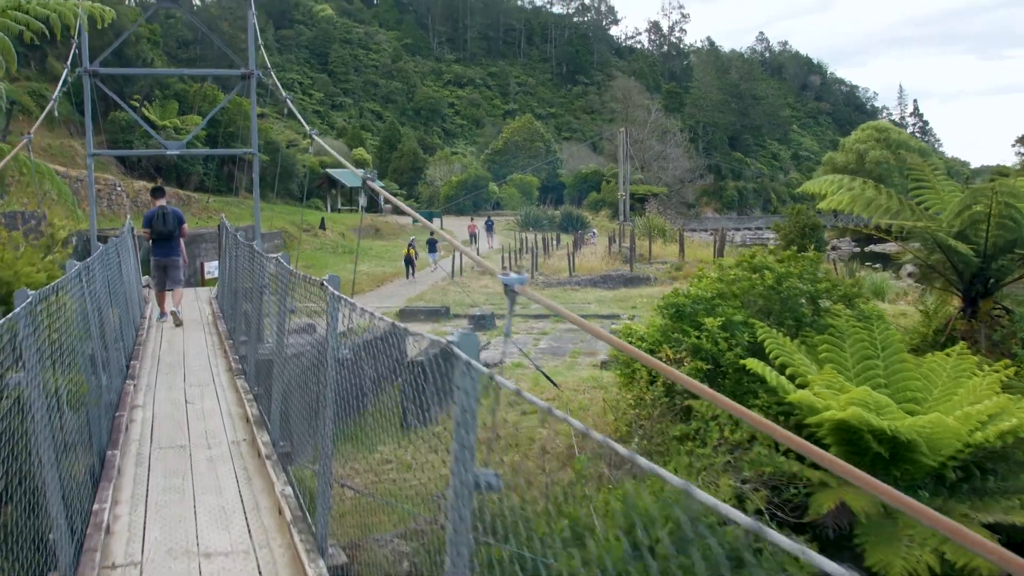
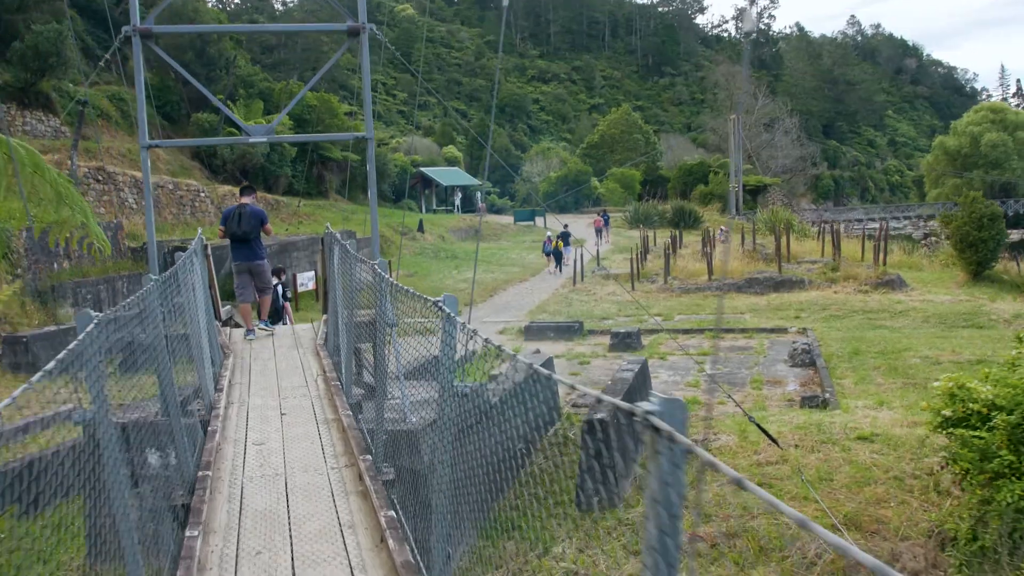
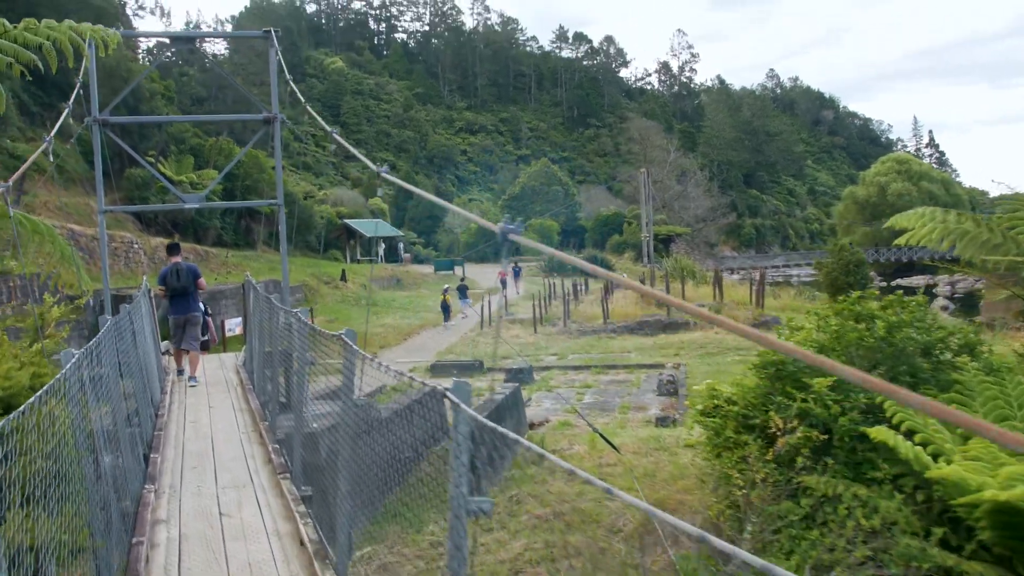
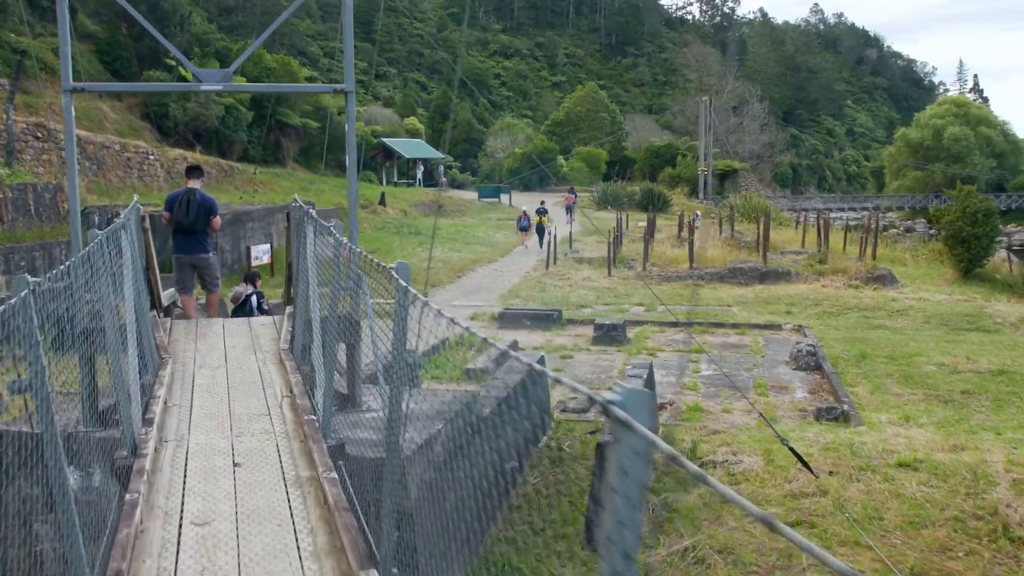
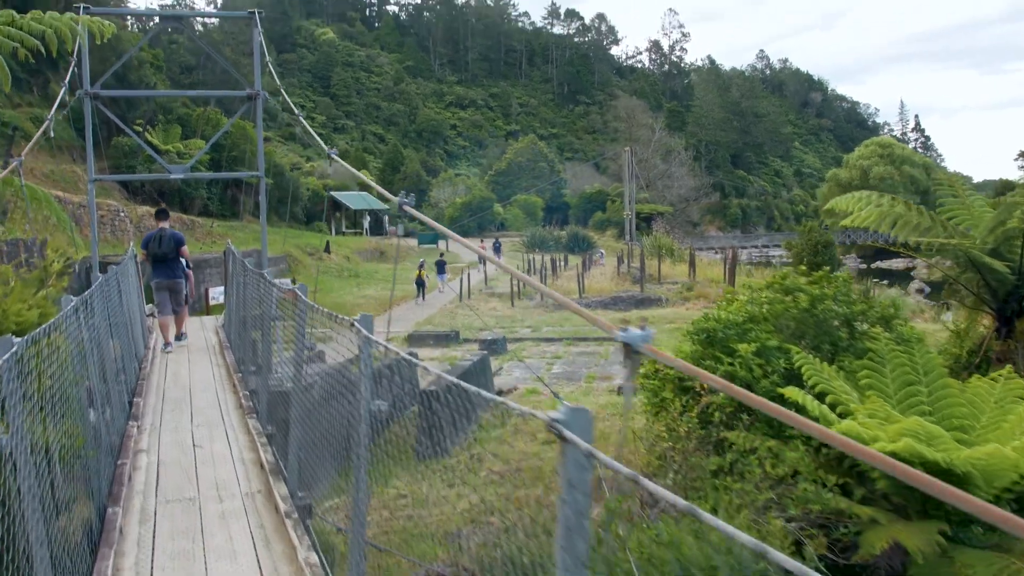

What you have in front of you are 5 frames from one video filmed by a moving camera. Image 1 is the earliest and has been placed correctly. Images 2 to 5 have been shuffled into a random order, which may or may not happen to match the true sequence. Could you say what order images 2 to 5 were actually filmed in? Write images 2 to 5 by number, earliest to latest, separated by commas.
5, 3, 2, 4
